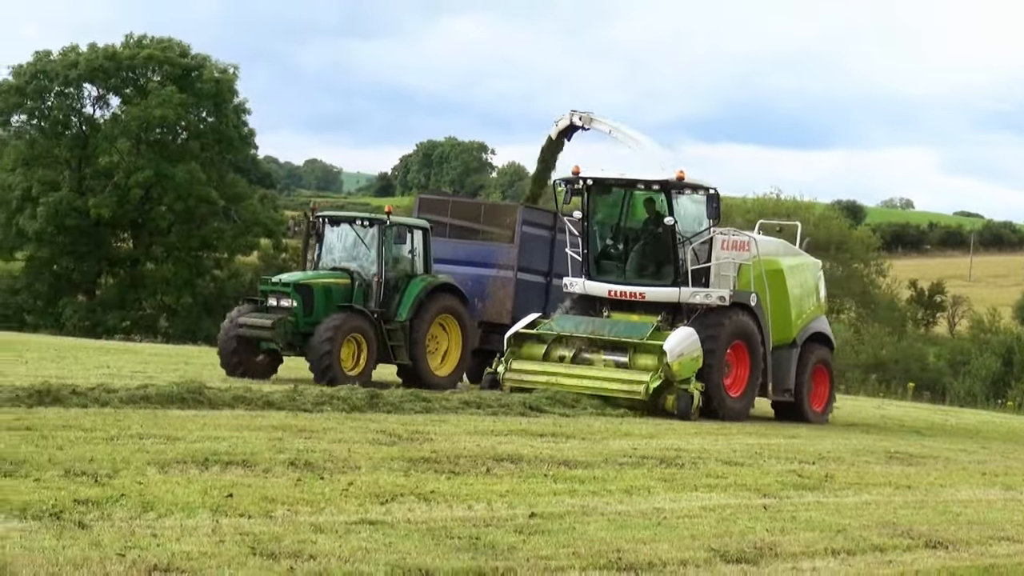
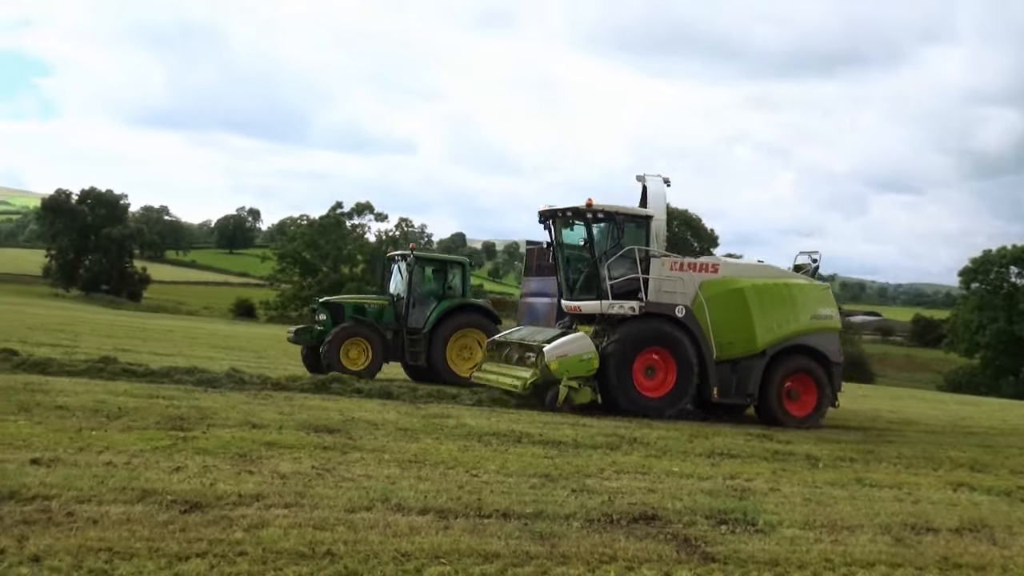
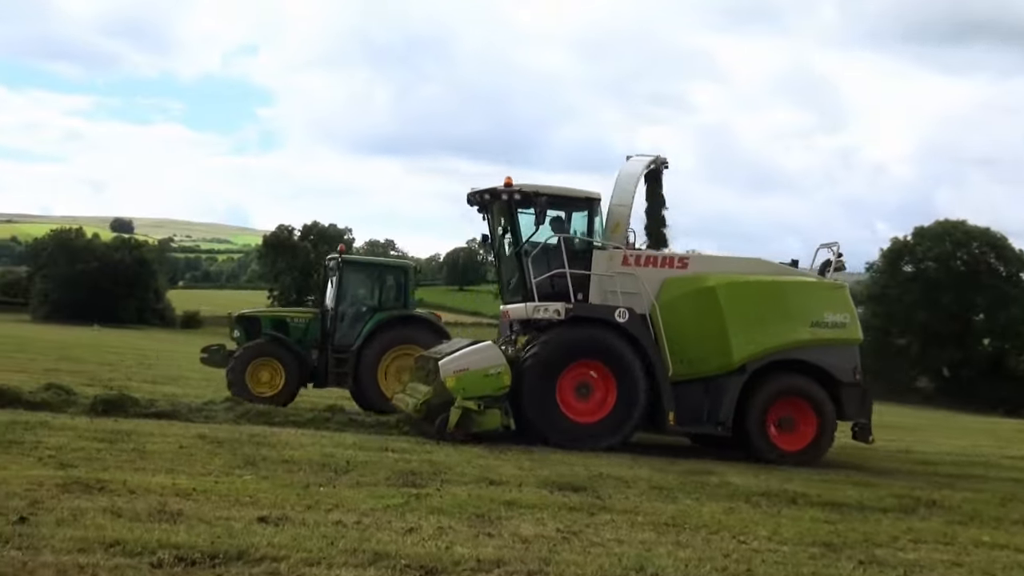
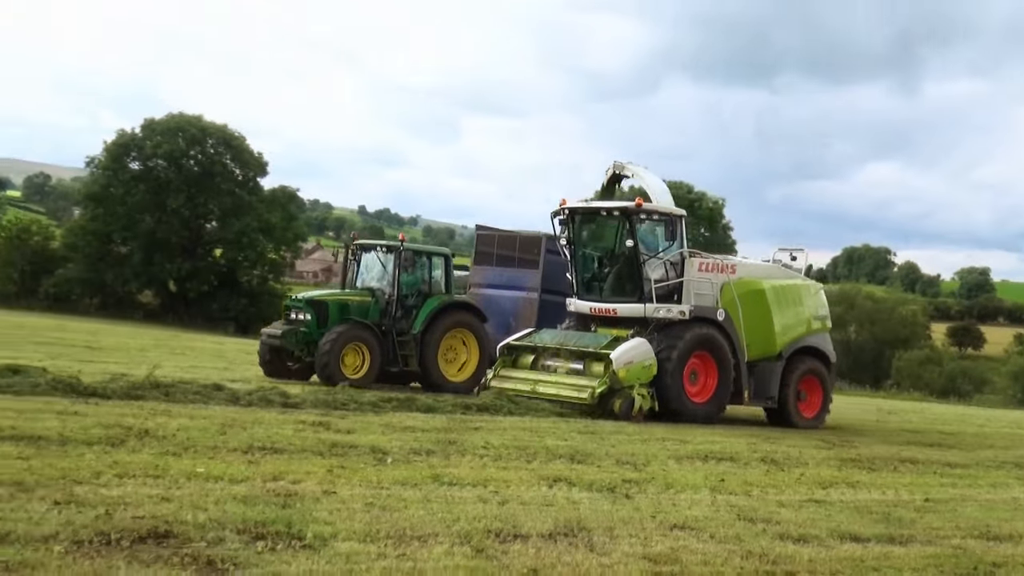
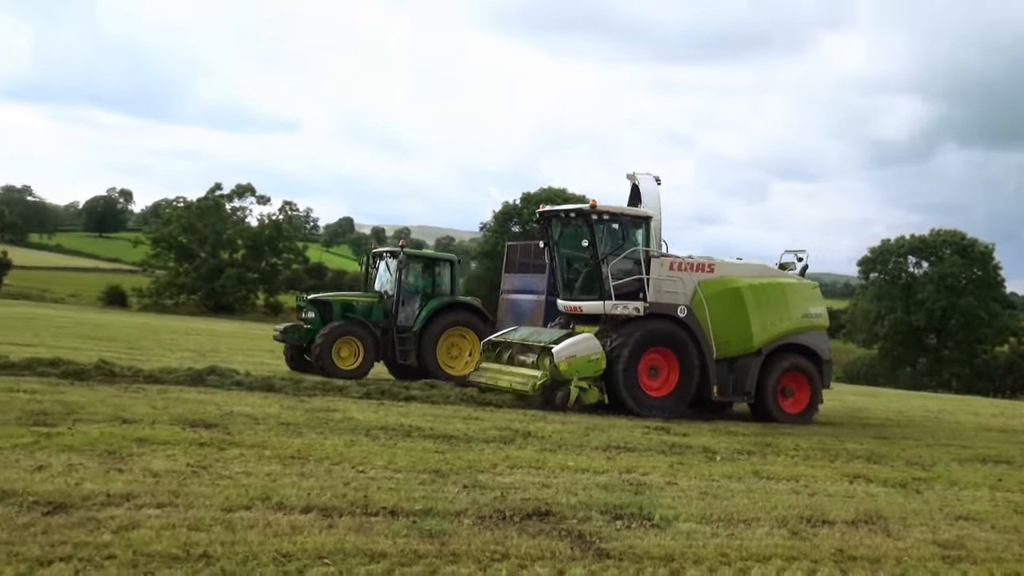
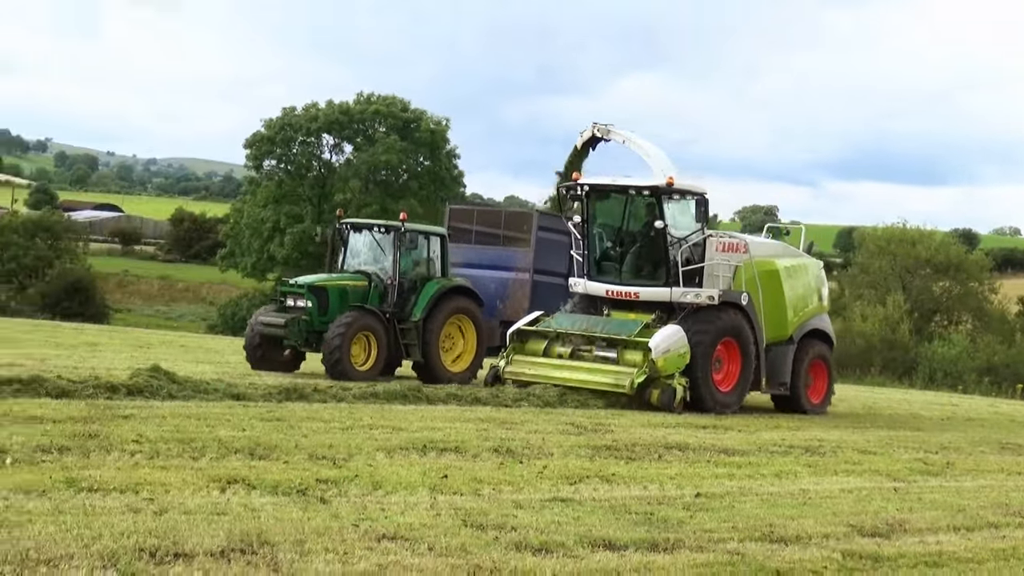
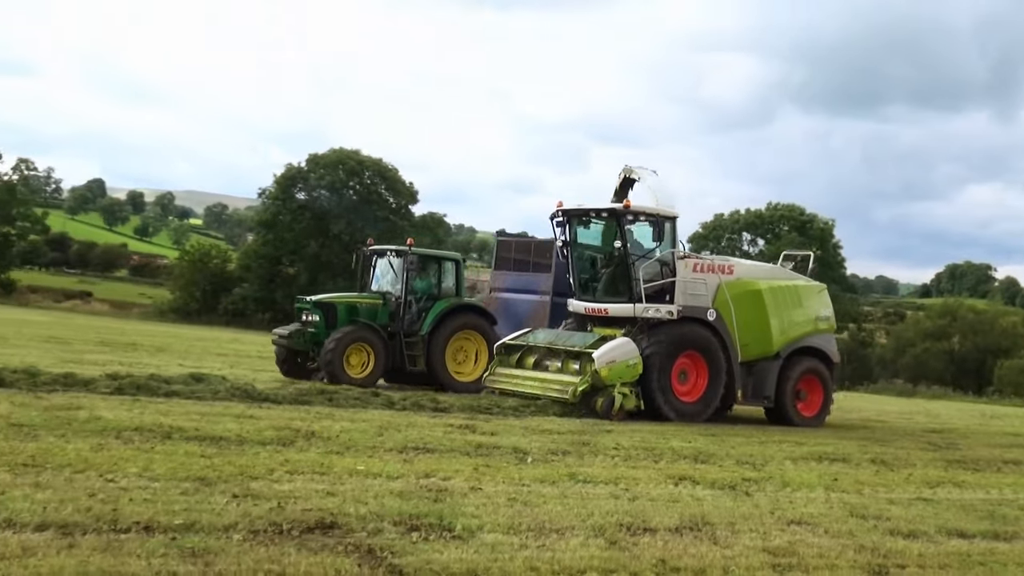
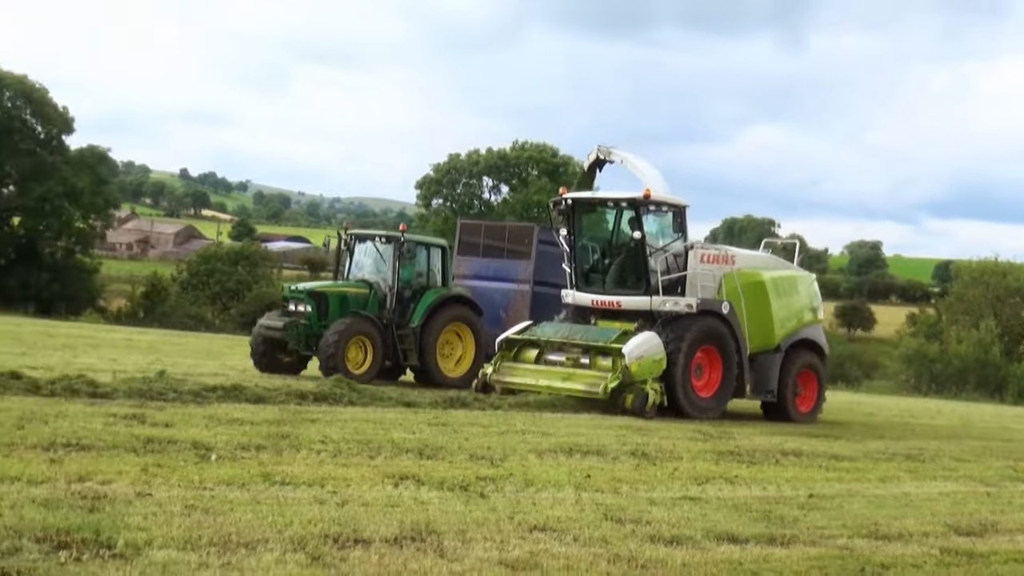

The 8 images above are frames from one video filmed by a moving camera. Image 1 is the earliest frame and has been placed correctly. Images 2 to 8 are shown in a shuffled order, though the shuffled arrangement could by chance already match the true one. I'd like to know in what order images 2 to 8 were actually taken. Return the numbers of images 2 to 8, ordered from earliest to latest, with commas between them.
6, 8, 4, 7, 5, 2, 3
